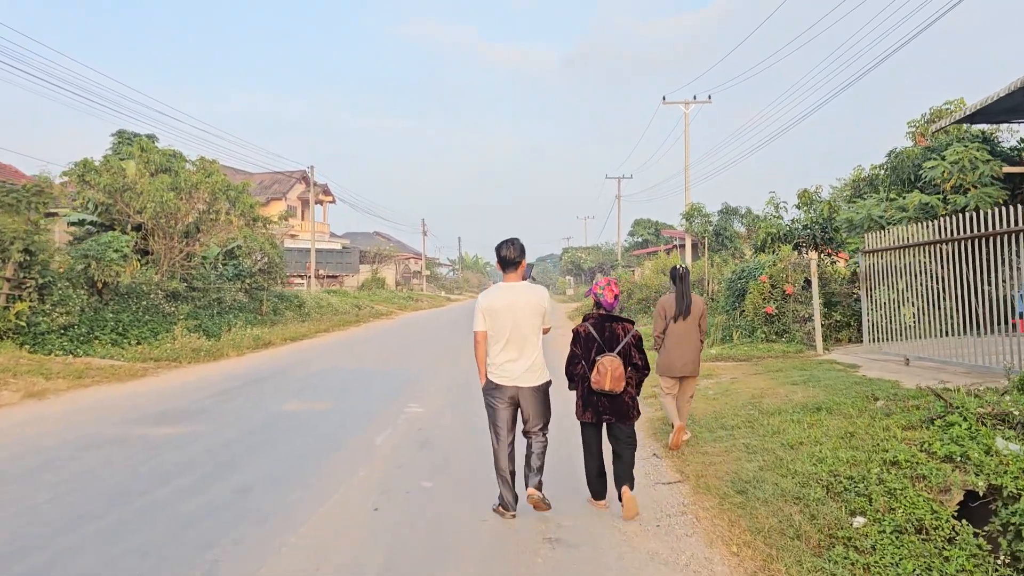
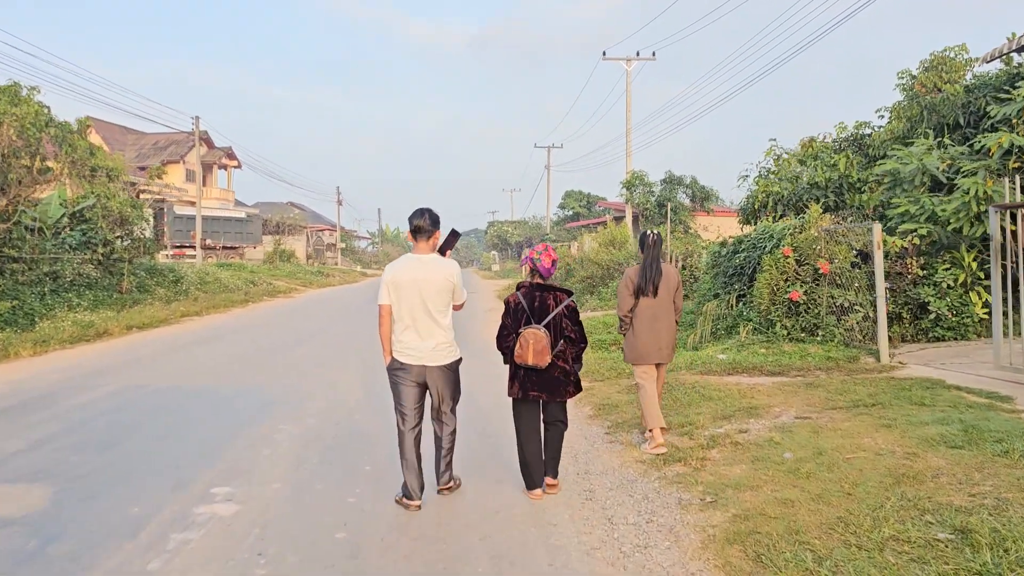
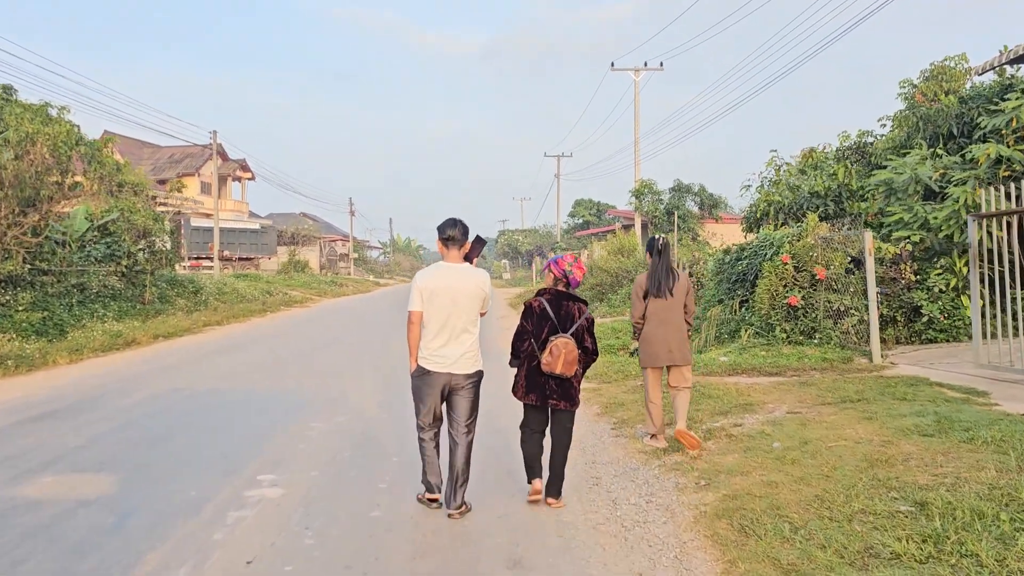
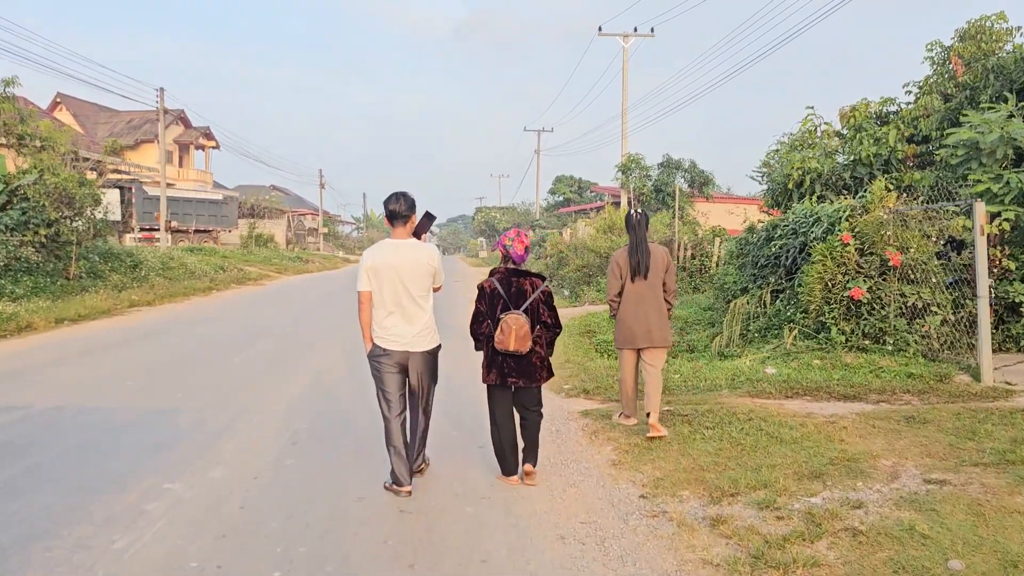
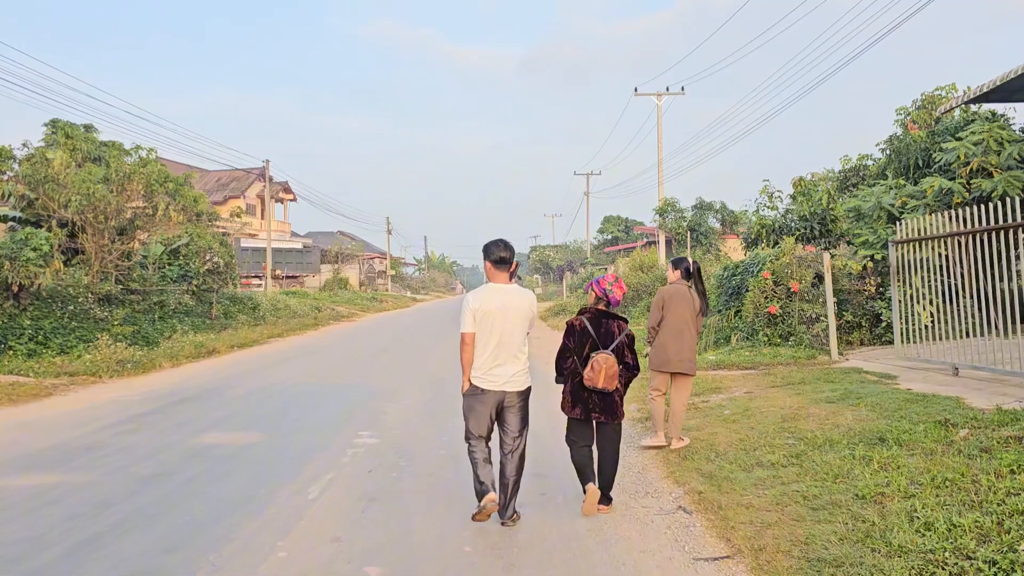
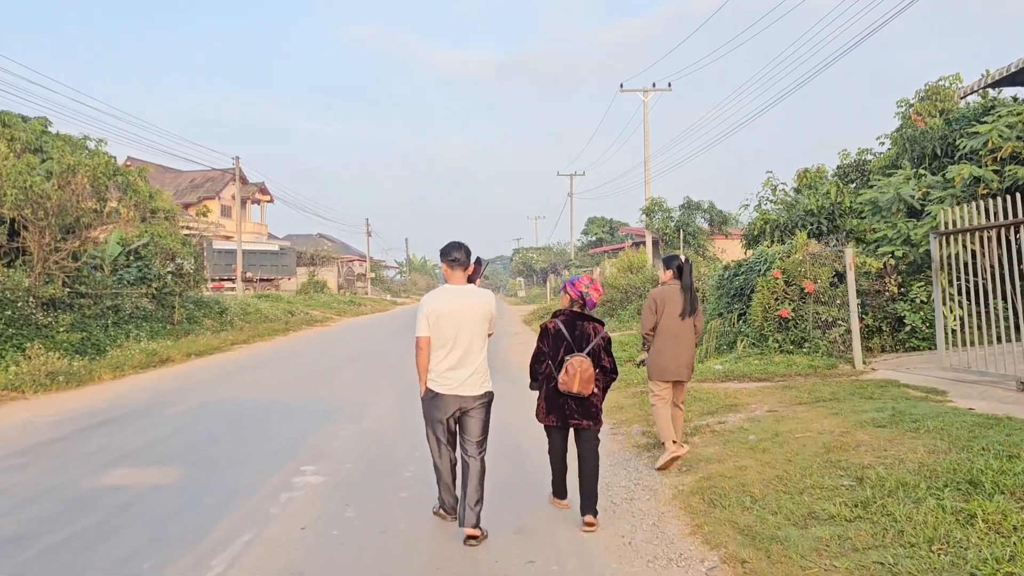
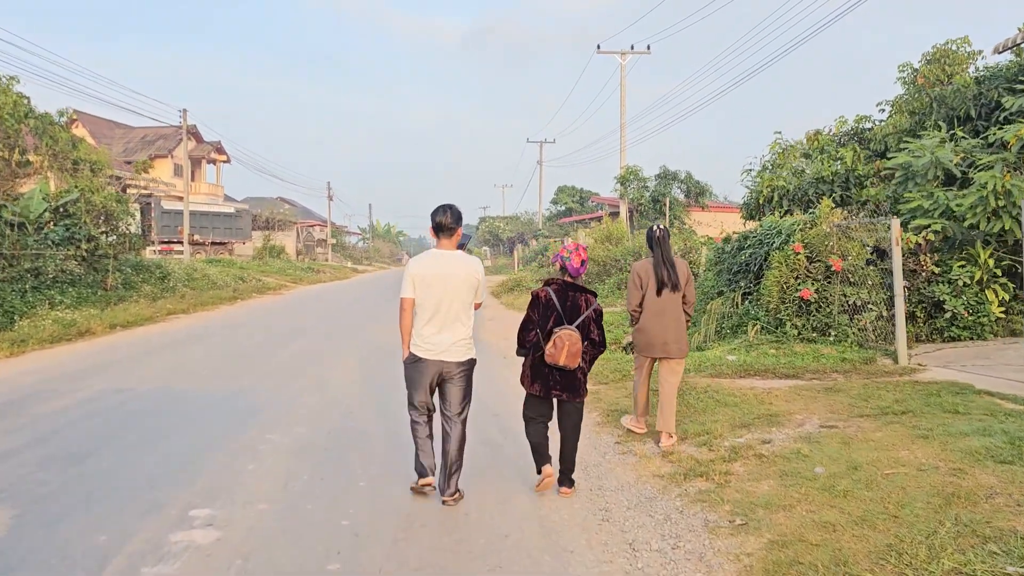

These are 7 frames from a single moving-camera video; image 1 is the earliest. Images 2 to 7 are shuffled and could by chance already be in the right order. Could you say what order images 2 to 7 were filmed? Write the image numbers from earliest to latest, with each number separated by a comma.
5, 6, 3, 2, 7, 4
